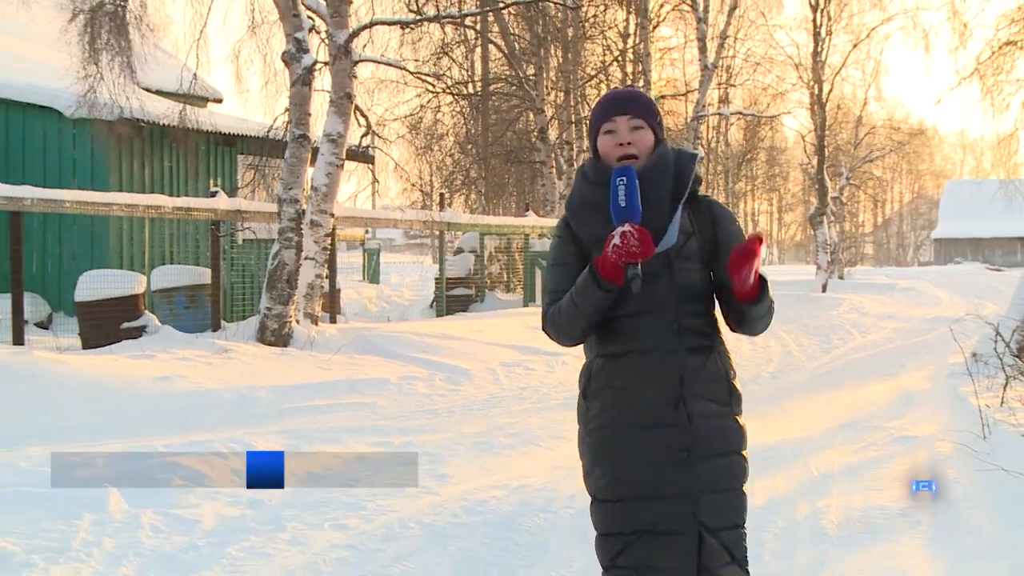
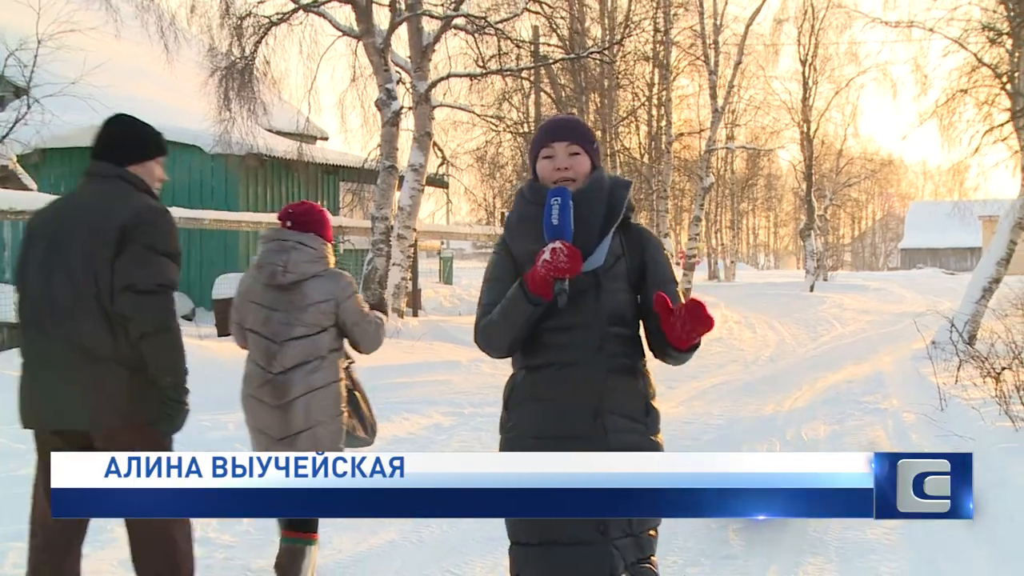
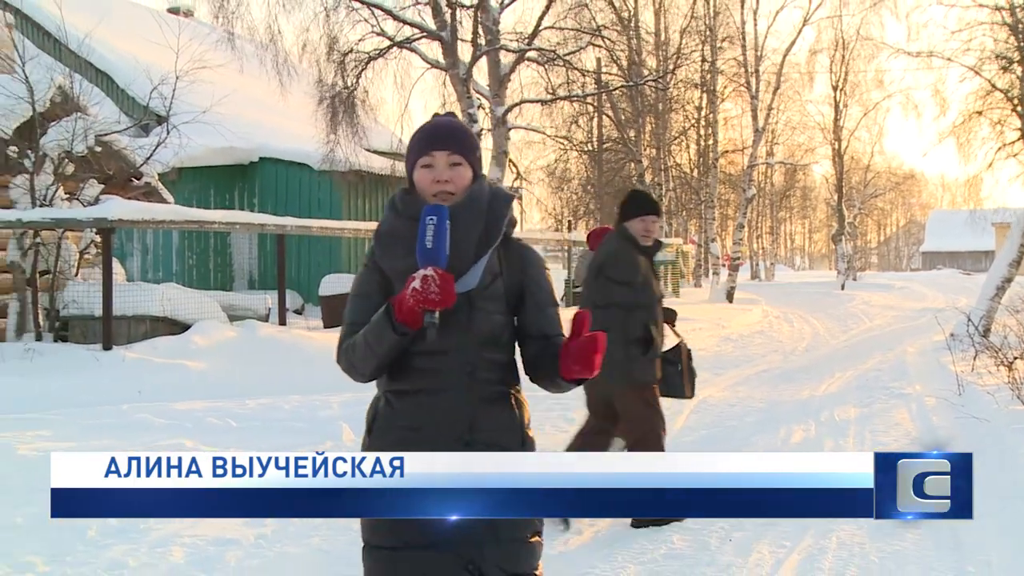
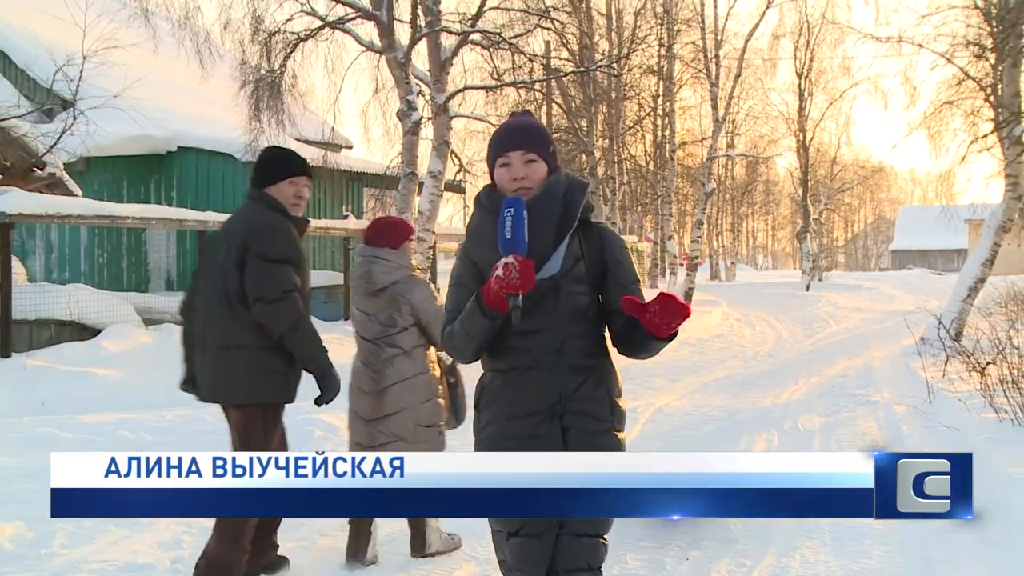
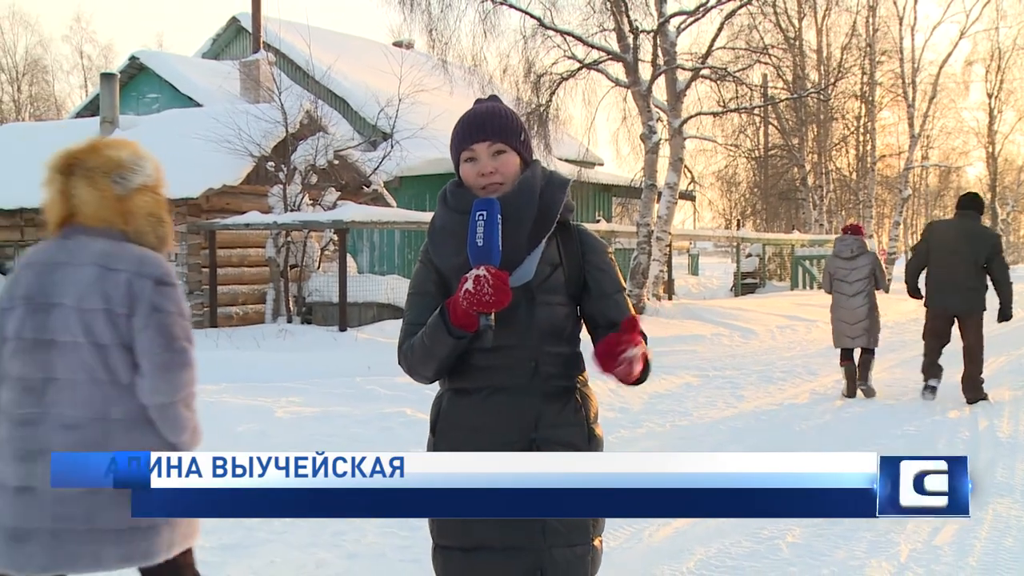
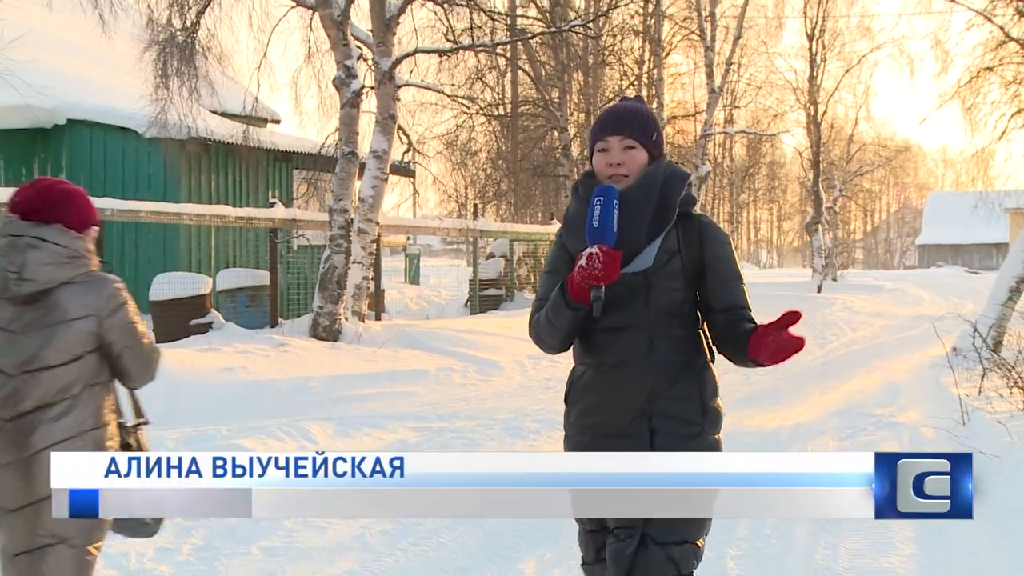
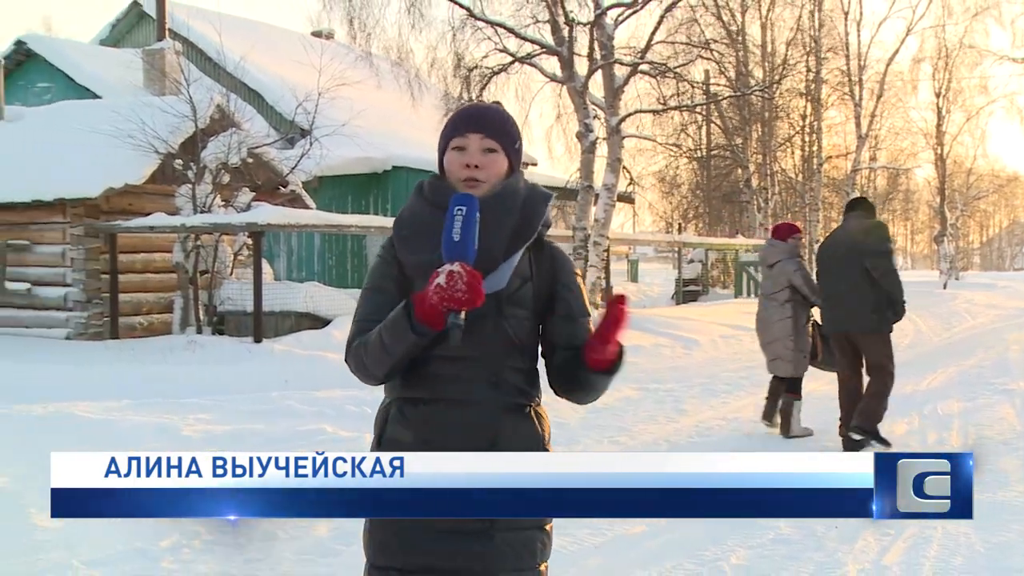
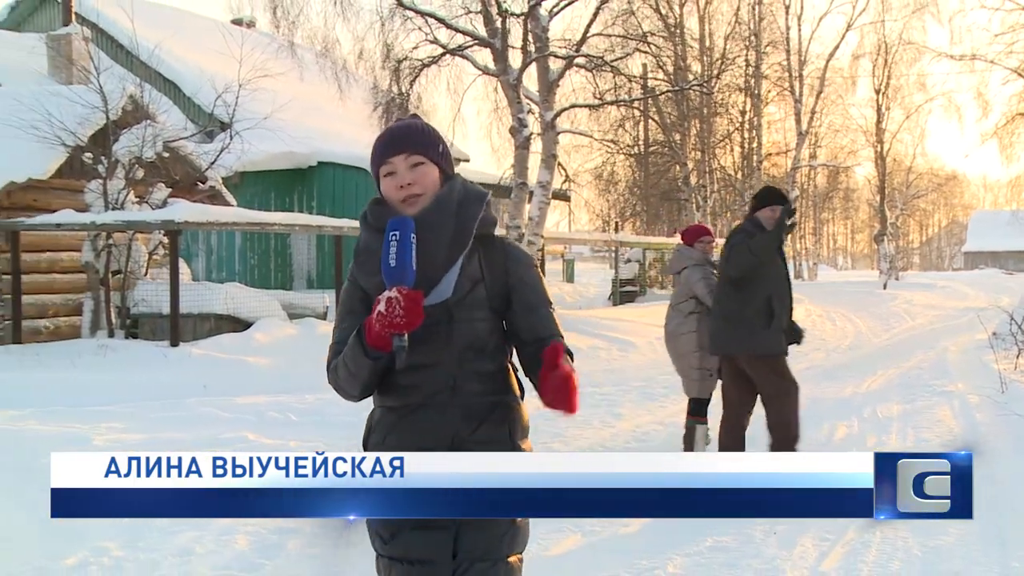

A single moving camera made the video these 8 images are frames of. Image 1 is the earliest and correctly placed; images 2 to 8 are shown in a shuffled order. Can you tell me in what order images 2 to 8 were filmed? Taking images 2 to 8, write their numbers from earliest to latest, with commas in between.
6, 2, 4, 3, 8, 7, 5
